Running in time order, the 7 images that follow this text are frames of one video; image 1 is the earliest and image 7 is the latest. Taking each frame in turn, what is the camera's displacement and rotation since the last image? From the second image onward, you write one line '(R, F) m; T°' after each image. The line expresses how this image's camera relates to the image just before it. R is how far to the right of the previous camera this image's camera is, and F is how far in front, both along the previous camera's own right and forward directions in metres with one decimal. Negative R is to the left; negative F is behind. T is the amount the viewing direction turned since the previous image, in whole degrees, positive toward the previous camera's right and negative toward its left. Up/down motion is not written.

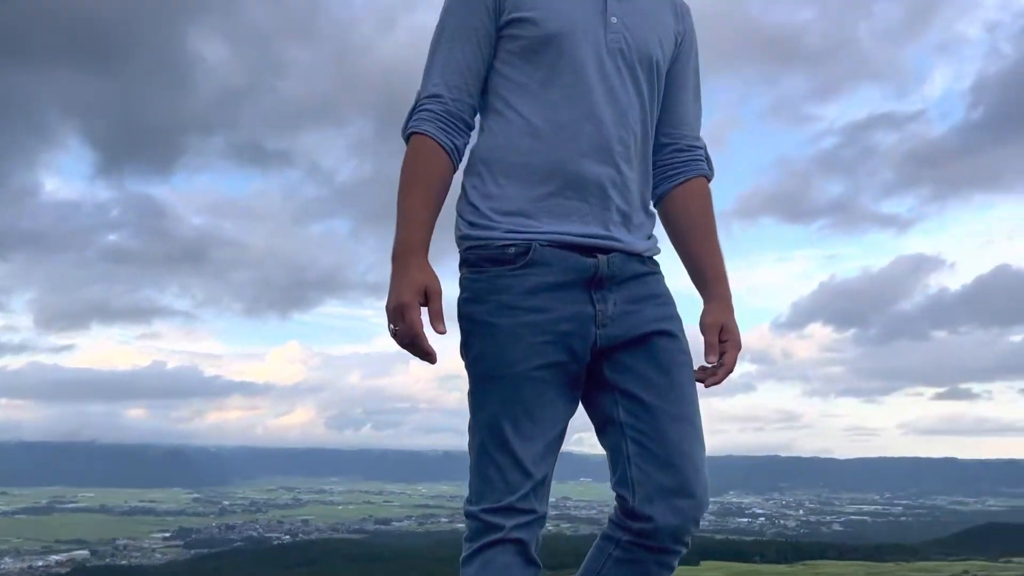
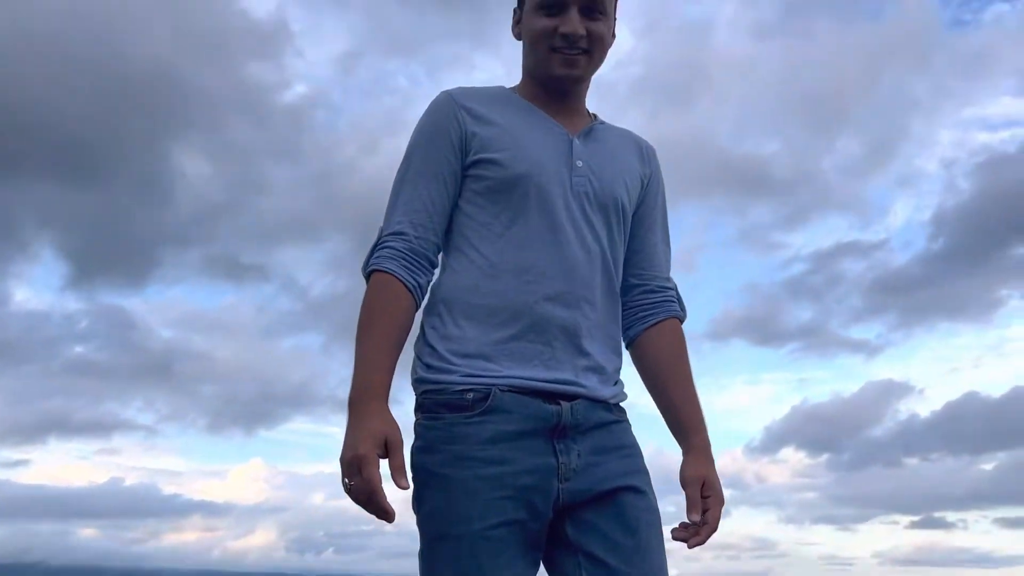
(0.0, 0.0) m; +2°
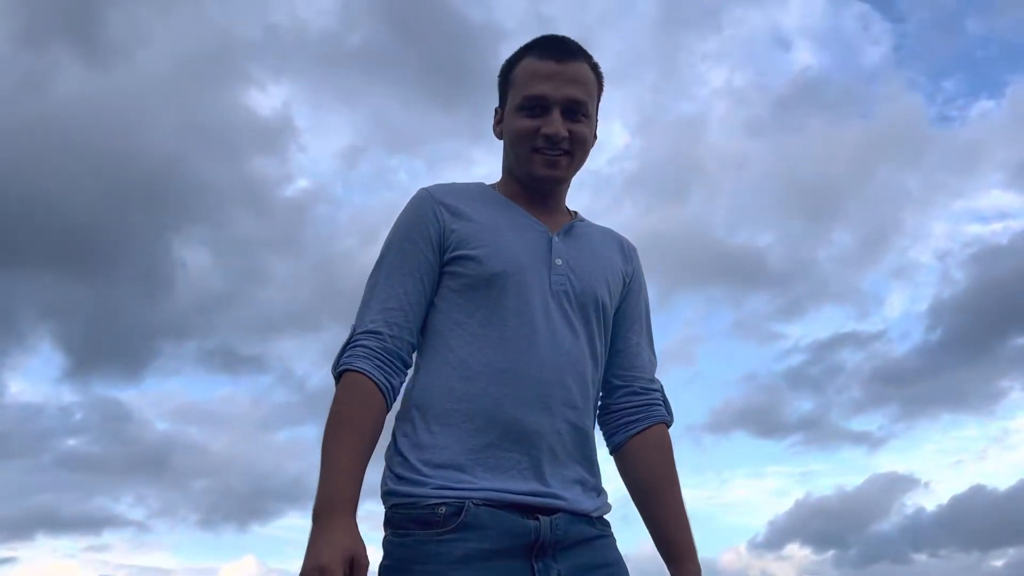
(0.0, 0.0) m; 0°
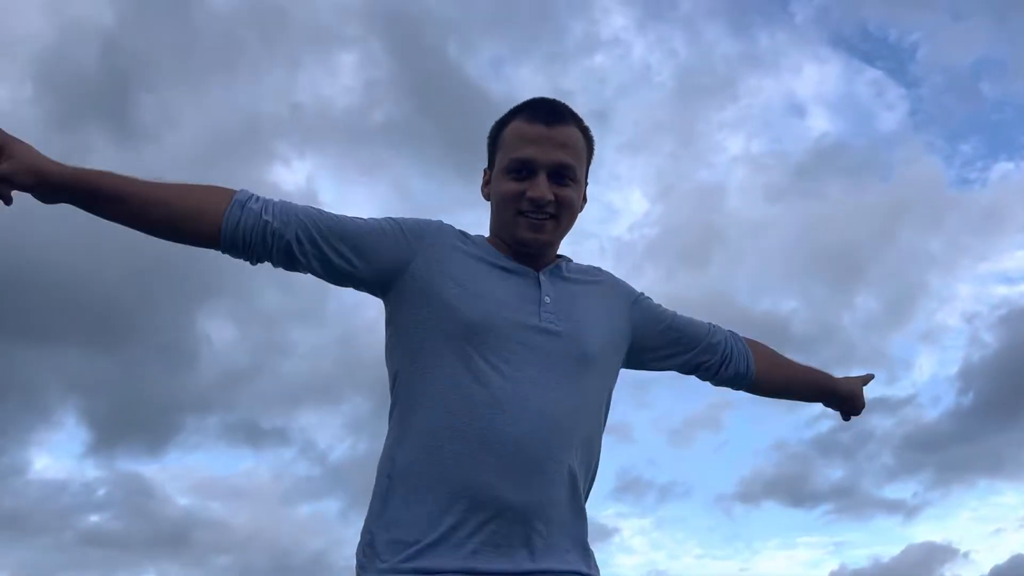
(0.0, 0.0) m; -1°
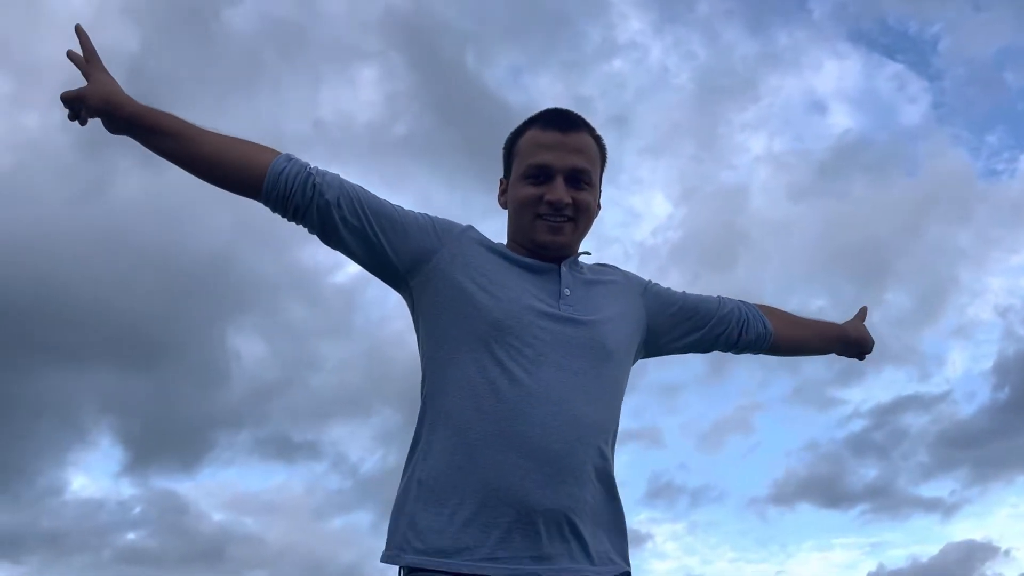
(0.0, 0.0) m; -2°
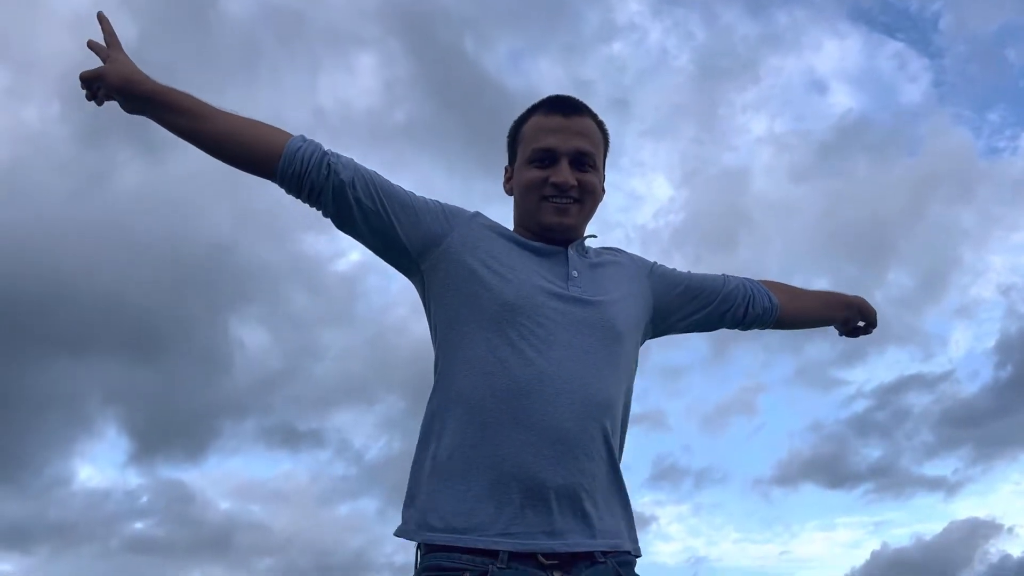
(0.0, 0.0) m; 0°
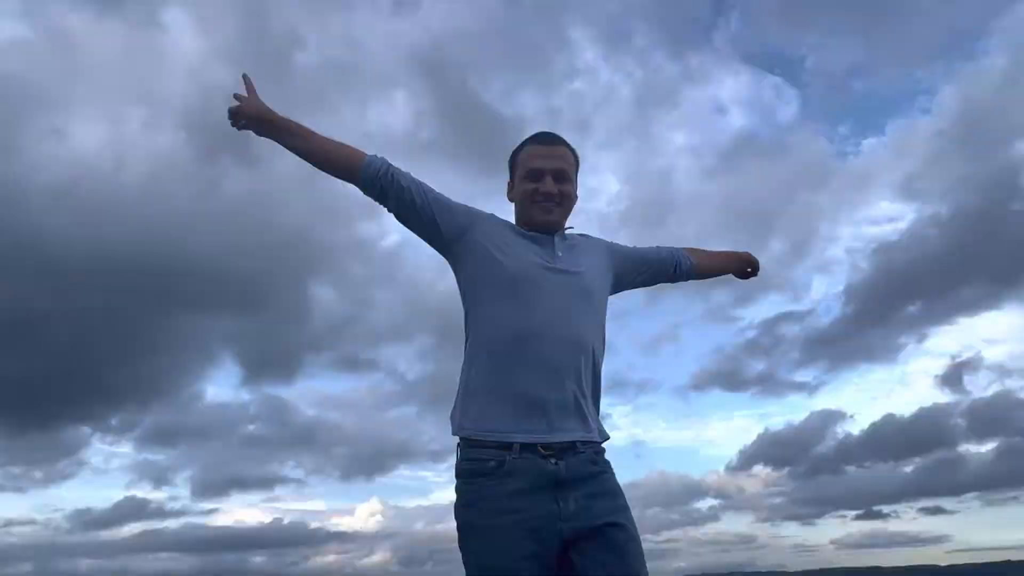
(-0.2, -2.3) m; +1°
